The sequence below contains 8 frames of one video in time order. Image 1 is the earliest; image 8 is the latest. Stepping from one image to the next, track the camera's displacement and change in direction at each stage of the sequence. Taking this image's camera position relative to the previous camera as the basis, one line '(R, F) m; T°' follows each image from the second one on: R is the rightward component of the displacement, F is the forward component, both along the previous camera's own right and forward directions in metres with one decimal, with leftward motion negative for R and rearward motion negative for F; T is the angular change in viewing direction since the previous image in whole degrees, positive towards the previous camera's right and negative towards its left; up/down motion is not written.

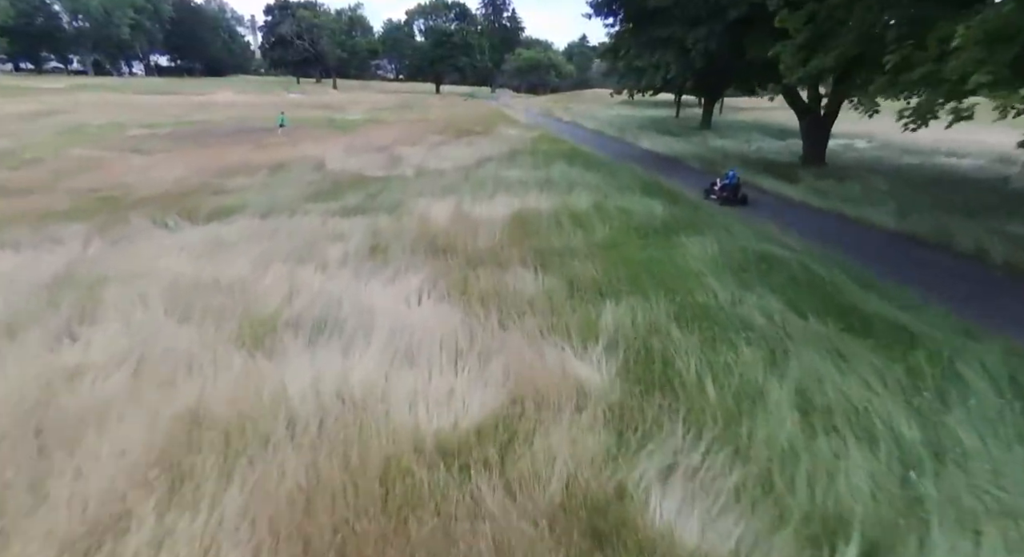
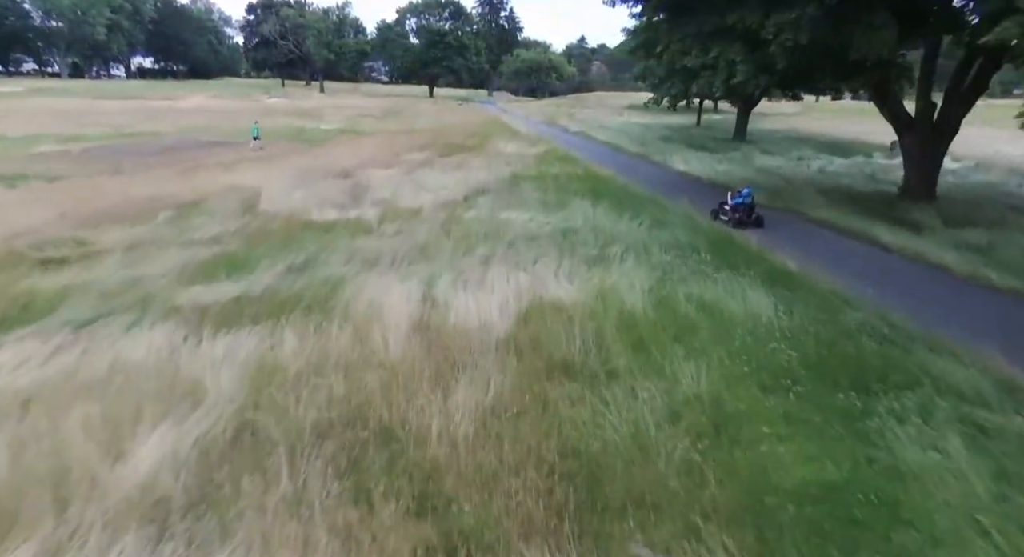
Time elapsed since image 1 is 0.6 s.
(-0.1, +5.3) m; 0°
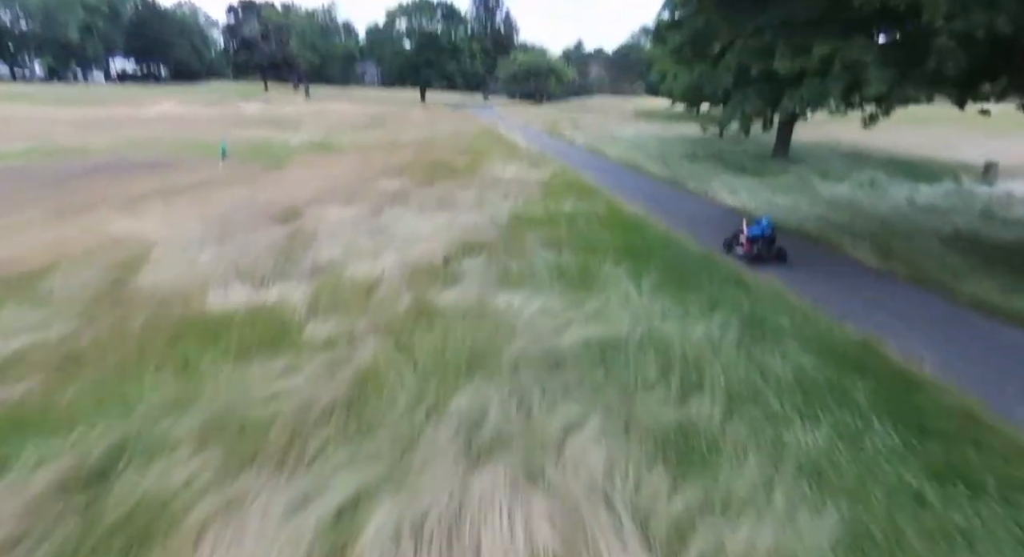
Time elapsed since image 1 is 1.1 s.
(-0.1, +4.8) m; 0°
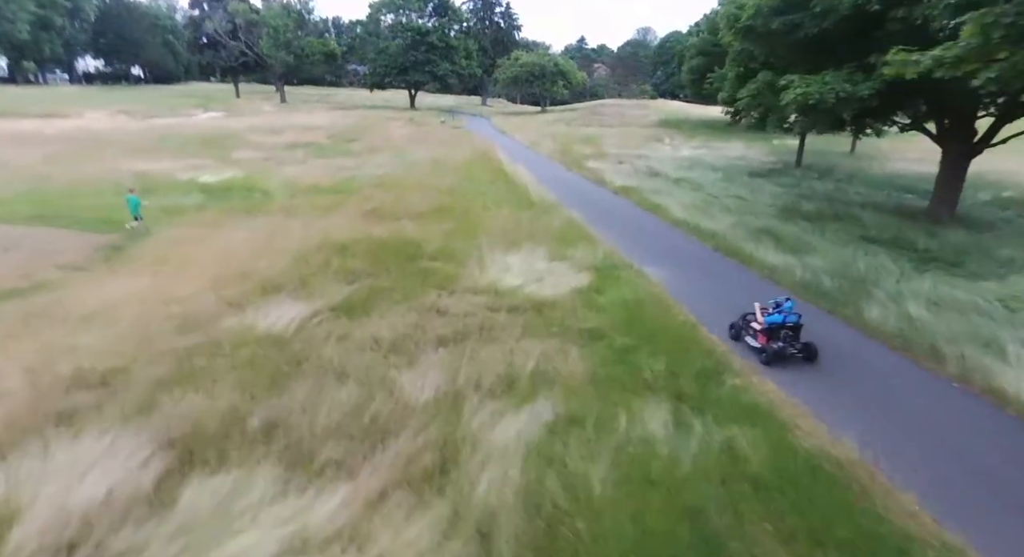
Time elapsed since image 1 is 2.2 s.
(-0.2, +9.1) m; 0°
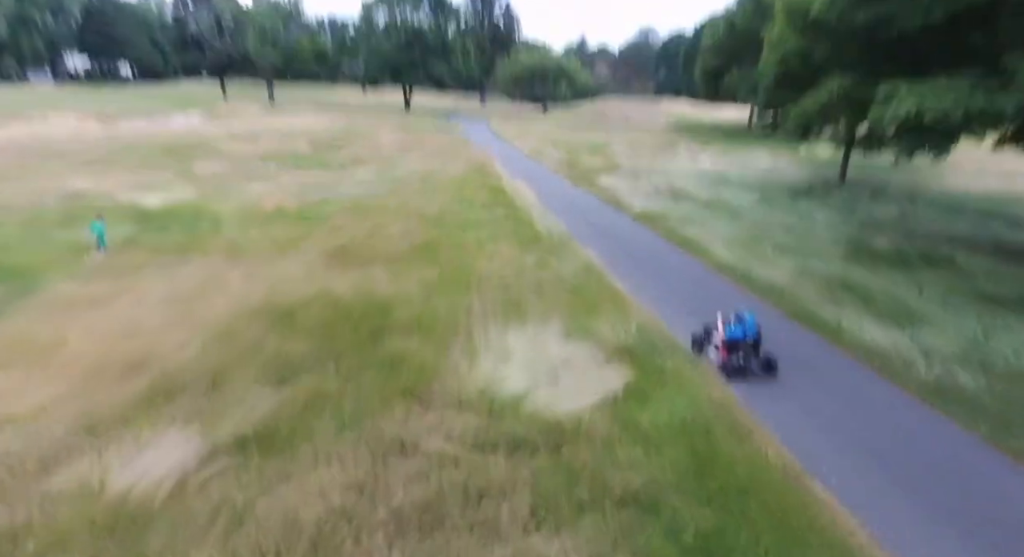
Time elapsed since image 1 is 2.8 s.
(0.0, +3.4) m; 0°
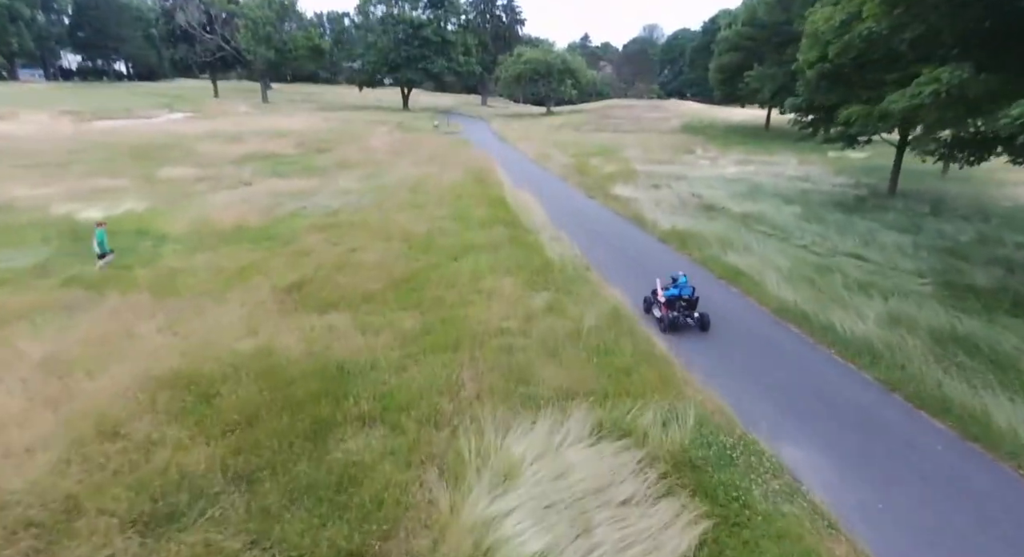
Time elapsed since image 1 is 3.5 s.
(0.0, +2.8) m; 0°
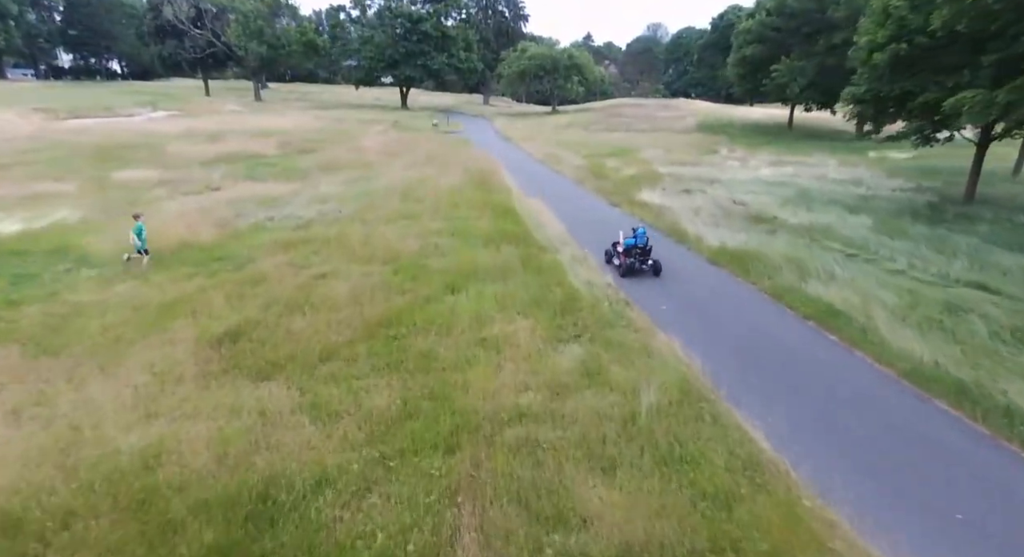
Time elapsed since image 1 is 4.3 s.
(-0.2, +3.0) m; 0°
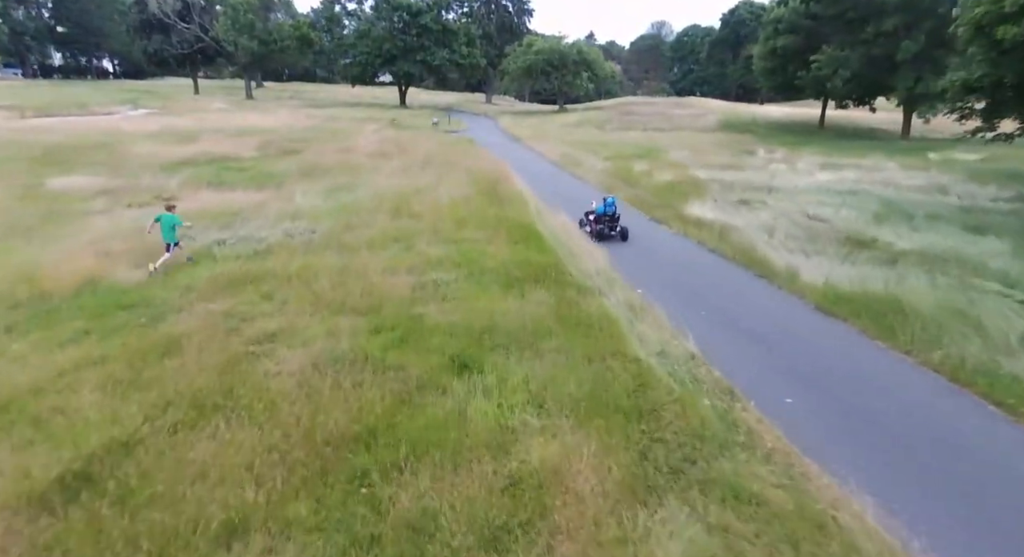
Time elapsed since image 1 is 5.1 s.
(-0.5, +3.4) m; 0°
